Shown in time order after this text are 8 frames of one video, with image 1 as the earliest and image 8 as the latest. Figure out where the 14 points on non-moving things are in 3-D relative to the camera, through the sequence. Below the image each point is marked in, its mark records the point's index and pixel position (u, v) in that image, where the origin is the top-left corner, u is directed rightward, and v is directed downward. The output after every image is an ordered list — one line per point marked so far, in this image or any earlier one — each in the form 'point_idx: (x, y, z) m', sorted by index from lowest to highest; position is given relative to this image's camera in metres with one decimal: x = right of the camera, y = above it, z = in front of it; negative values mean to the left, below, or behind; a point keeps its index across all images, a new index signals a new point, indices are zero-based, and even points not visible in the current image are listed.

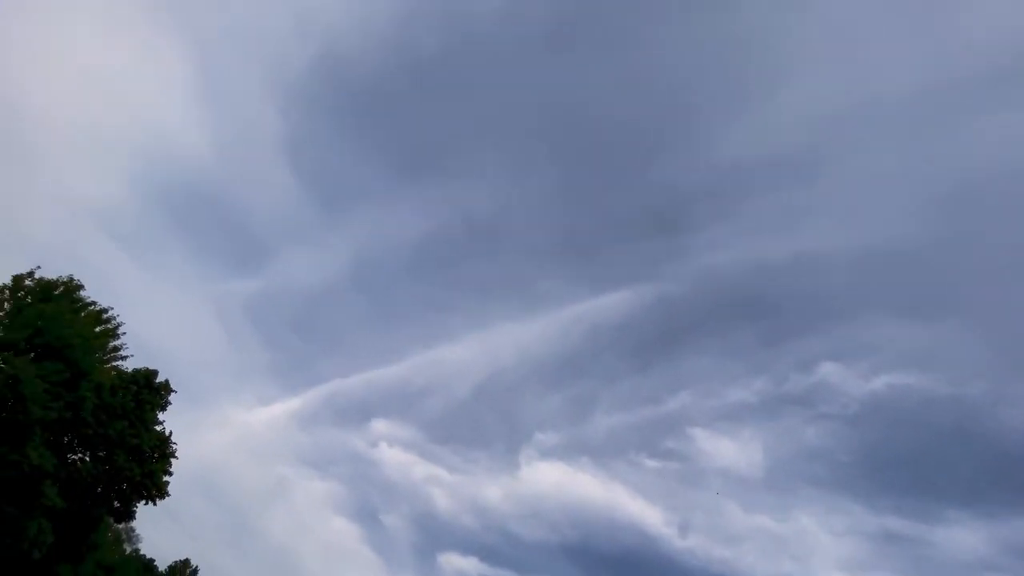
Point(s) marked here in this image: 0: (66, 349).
0: (-18.4, -2.0, +18.5) m
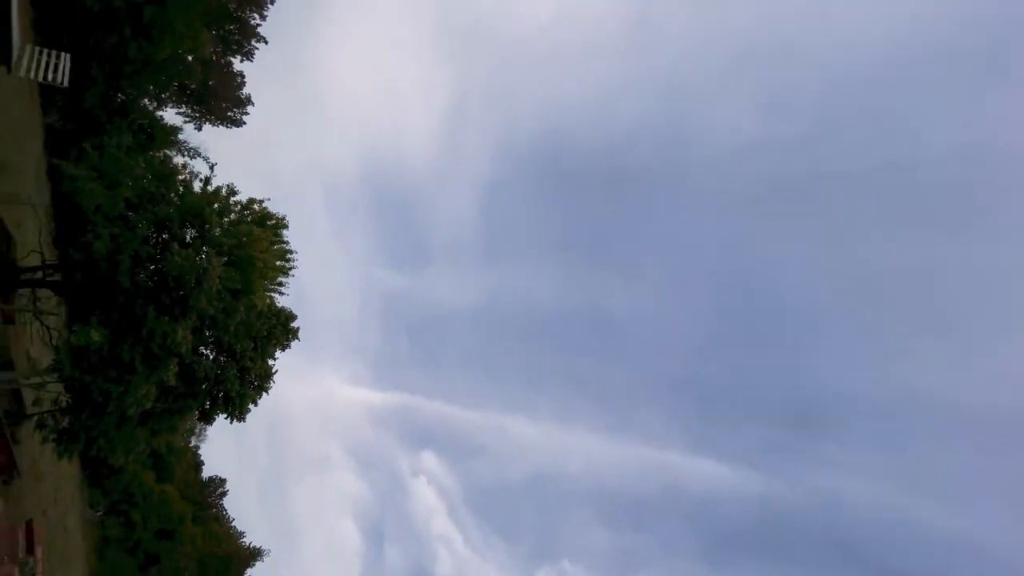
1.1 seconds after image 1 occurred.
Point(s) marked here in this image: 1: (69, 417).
0: (-12.2, +1.4, +21.5) m
1: (-17.8, -4.8, +19.4) m
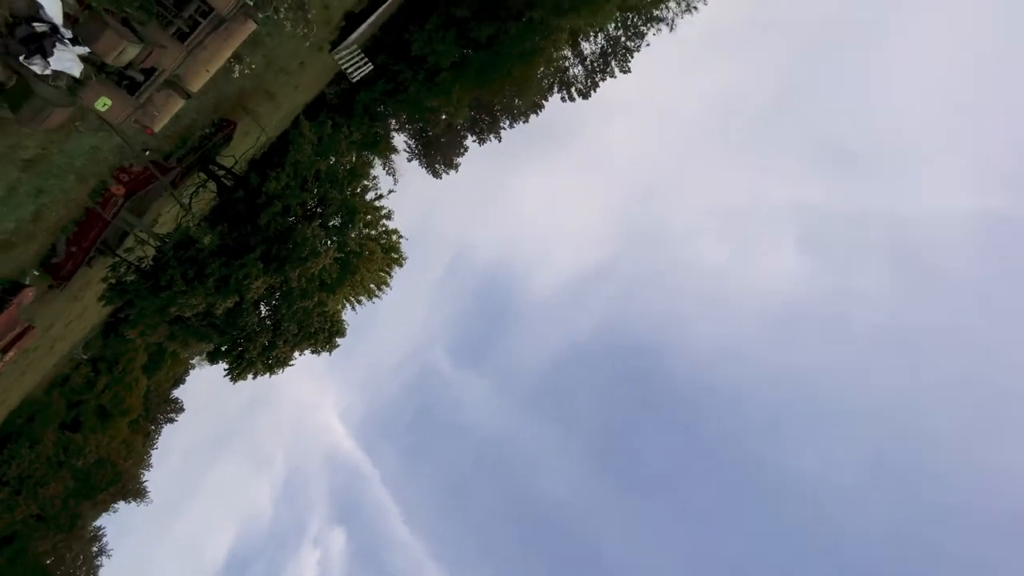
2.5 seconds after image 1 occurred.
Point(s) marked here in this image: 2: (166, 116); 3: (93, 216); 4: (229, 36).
0: (-7.9, +0.9, +22.8) m
1: (-16.3, +0.5, +20.7) m
2: (-10.2, +5.1, +14.0) m
3: (-16.4, +3.0, +18.8) m
4: (-8.0, +7.3, +13.6) m
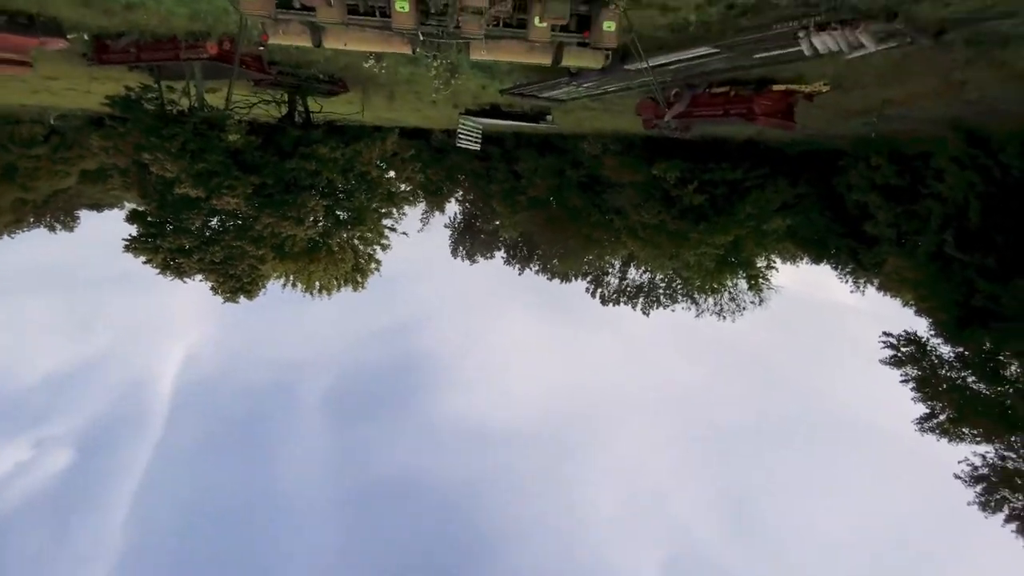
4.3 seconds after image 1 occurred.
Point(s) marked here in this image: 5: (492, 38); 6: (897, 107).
0: (-9.8, +1.6, +22.3) m
1: (-15.7, +7.6, +20.3) m
2: (-7.0, +7.8, +15.0) m
3: (-13.7, +9.7, +19.1) m
4: (-3.9, +7.8, +15.1) m
5: (-0.6, +7.6, +14.6) m
6: (+12.9, +6.2, +15.4) m
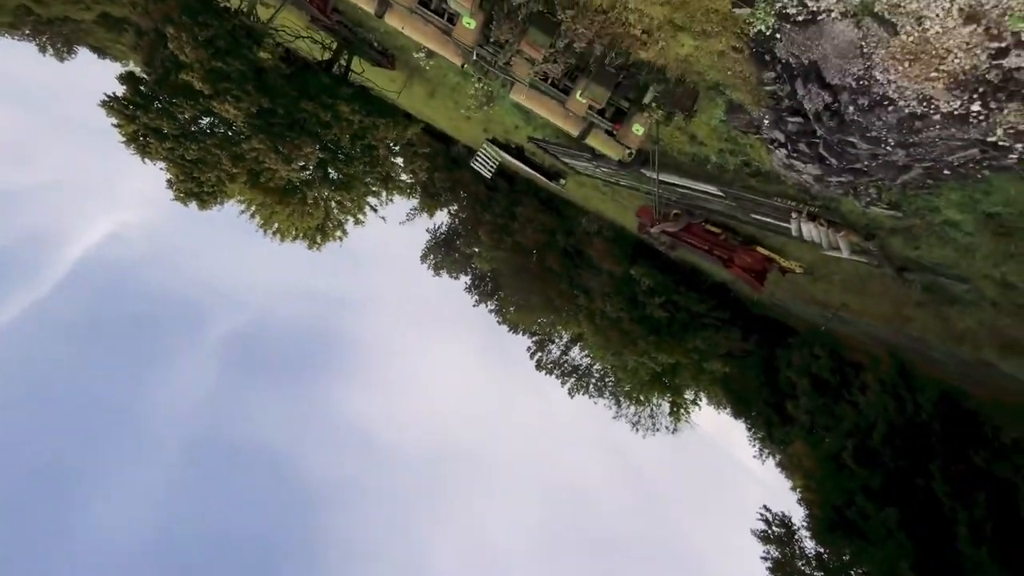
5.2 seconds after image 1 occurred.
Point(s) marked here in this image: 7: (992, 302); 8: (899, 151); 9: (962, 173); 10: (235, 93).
0: (-10.9, +4.4, +21.6) m
1: (-13.5, +12.5, +19.8) m
2: (-5.0, +9.2, +15.2) m
3: (-10.7, +13.6, +19.0) m
4: (-2.2, +7.9, +15.5) m
5: (+0.8, +6.3, +15.3) m
6: (+12.2, -0.7, +16.9) m
7: (+13.8, -0.3, +13.6) m
8: (+7.4, +2.6, +9.2) m
9: (+8.7, +2.3, +9.2) m
10: (-11.5, +8.0, +19.5) m
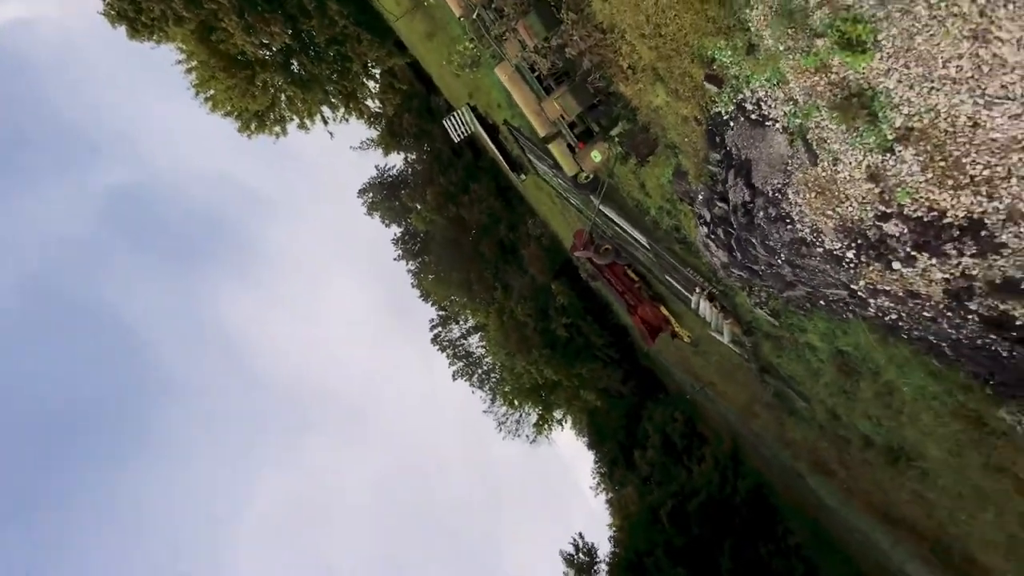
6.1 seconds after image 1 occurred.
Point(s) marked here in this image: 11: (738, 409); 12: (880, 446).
0: (-12.2, +9.6, +19.4) m
1: (-11.3, +17.9, +17.1) m
2: (-4.0, +11.5, +13.9) m
3: (-8.1, +17.9, +16.7) m
4: (-2.0, +9.3, +14.7) m
5: (+0.2, +6.7, +15.0) m
6: (+7.9, -4.0, +18.5) m
7: (+10.0, -4.3, +15.6) m
8: (+5.8, +0.4, +10.2) m
9: (+6.9, -0.4, +10.3) m
10: (-11.1, +13.0, +17.1) m
11: (+8.5, -4.4, +18.0) m
12: (+10.8, -4.6, +14.0) m
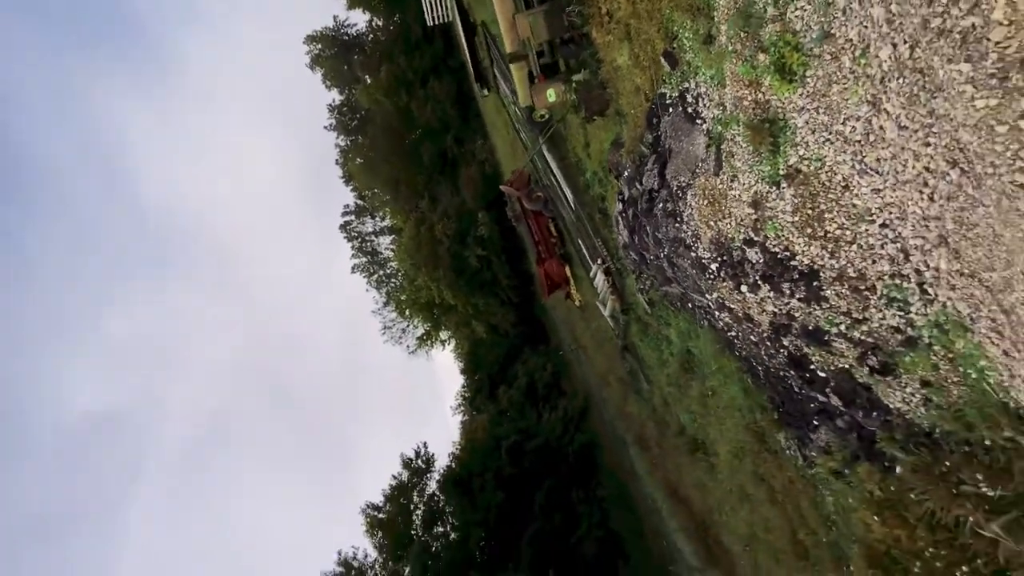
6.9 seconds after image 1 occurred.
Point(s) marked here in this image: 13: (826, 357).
0: (-11.5, +16.3, +15.2) m
1: (-7.5, +23.3, +12.2) m
2: (-2.4, +14.6, +11.3) m
3: (-4.6, +22.3, +12.4) m
4: (-1.4, +12.0, +12.7) m
5: (-0.3, +9.0, +13.7) m
6: (+2.8, -2.7, +19.9) m
7: (+5.1, -4.2, +17.5) m
8: (+3.5, +0.5, +10.8) m
9: (+4.3, -0.6, +11.3) m
10: (-9.0, +18.7, +12.8) m
11: (+3.3, -3.4, +19.5) m
12: (+6.0, -5.0, +16.2) m
13: (+5.4, -1.2, +8.4) m
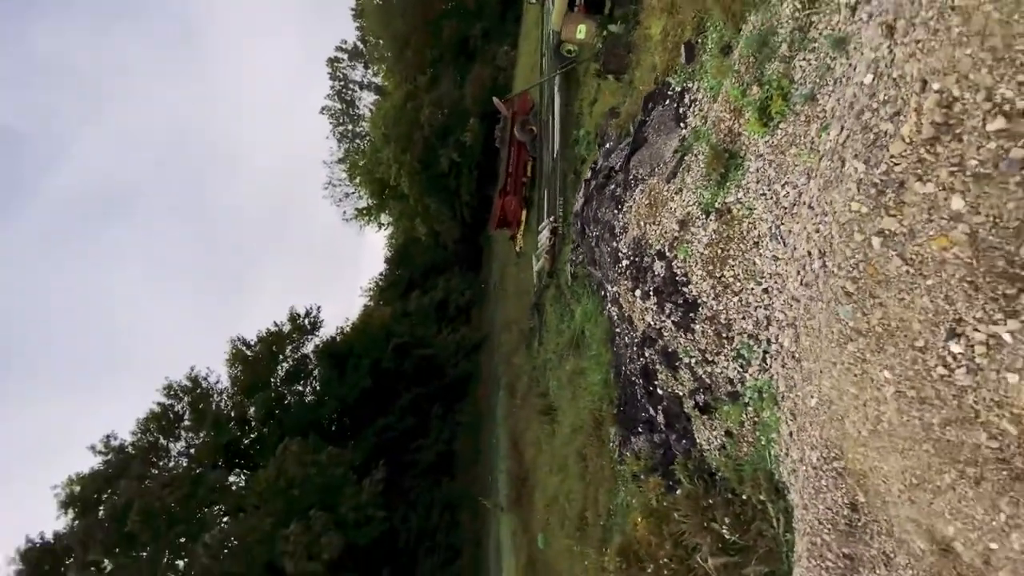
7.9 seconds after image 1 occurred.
0: (-4.8, +22.1, +11.2) m
1: (+2.1, +26.2, +8.1) m
2: (+2.9, +16.1, +9.0) m
3: (+4.3, +24.0, +8.9) m
4: (+2.5, +13.6, +10.8) m
5: (+2.1, +10.6, +12.3) m
6: (-0.9, -0.1, +20.2) m
7: (+0.7, -2.8, +18.3) m
8: (+2.0, +1.0, +11.0) m
9: (+2.1, -0.2, +11.7) m
10: (-1.2, +22.8, +9.0) m
11: (-0.8, -1.0, +20.0) m
12: (+1.3, -4.1, +17.3) m
13: (+3.1, -1.8, +9.1) m
